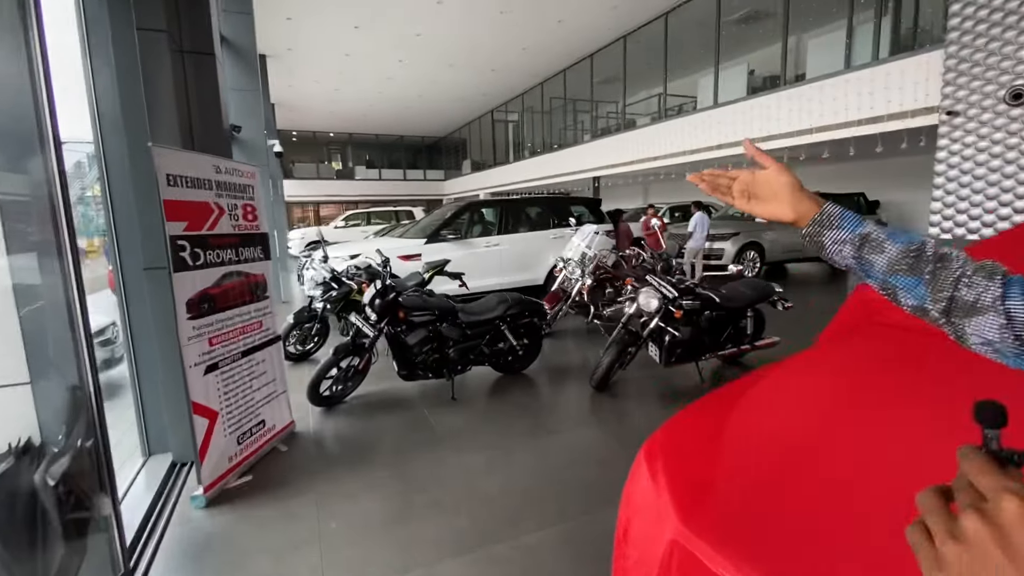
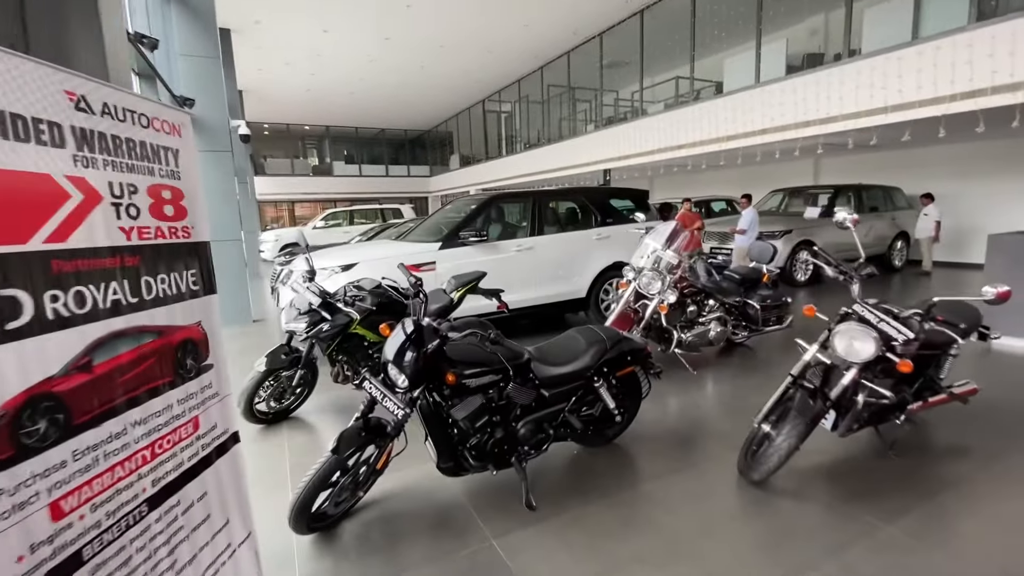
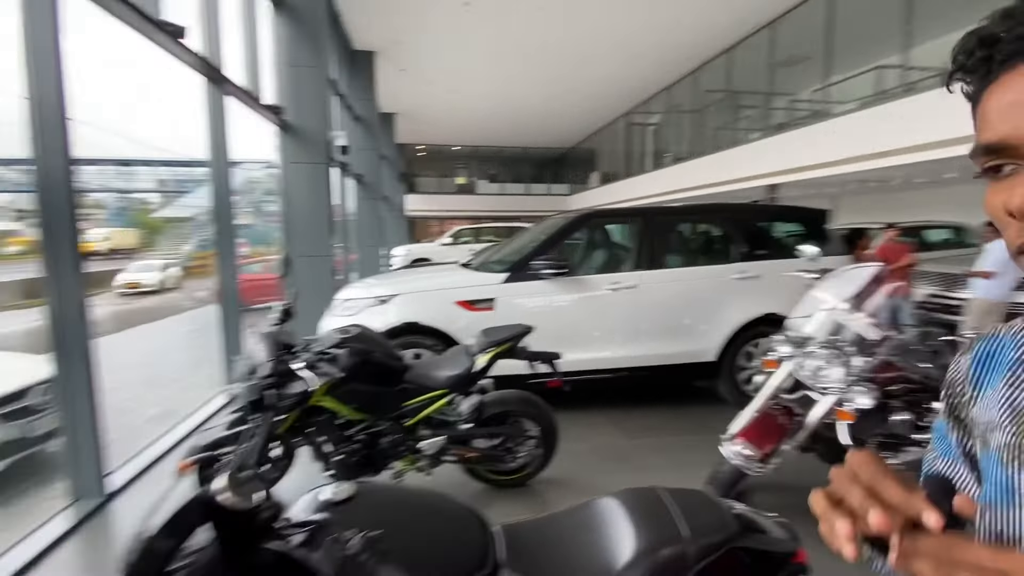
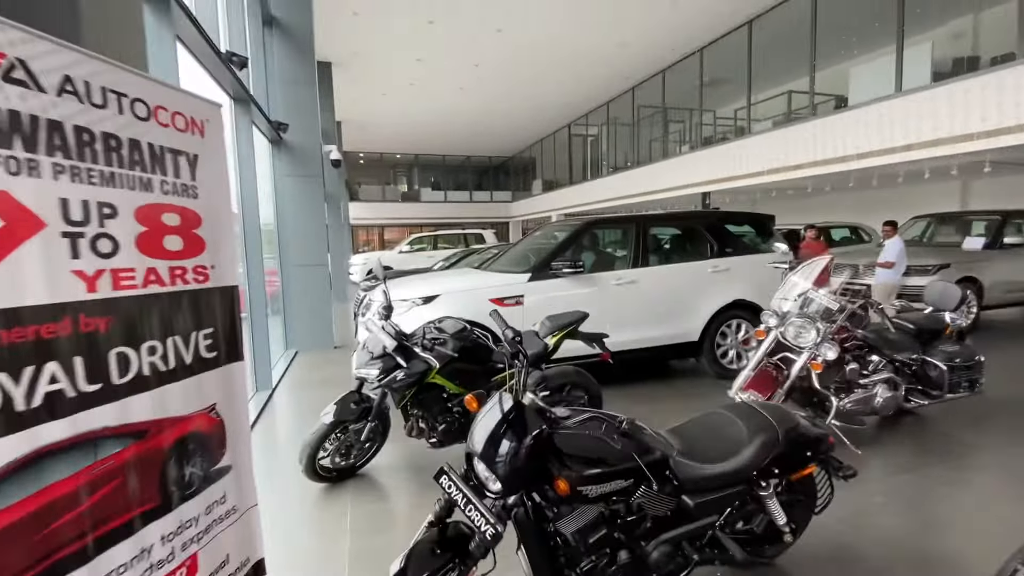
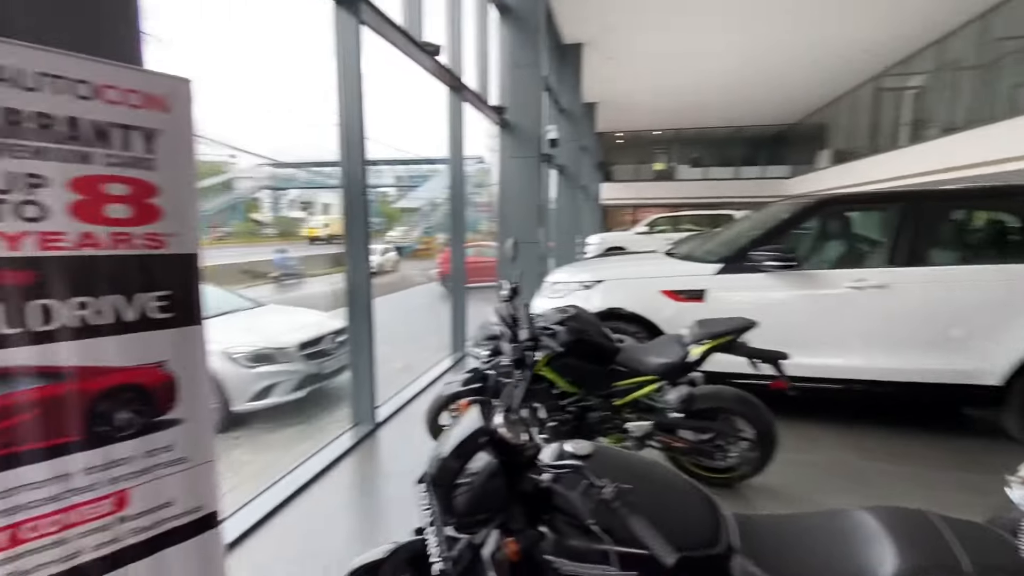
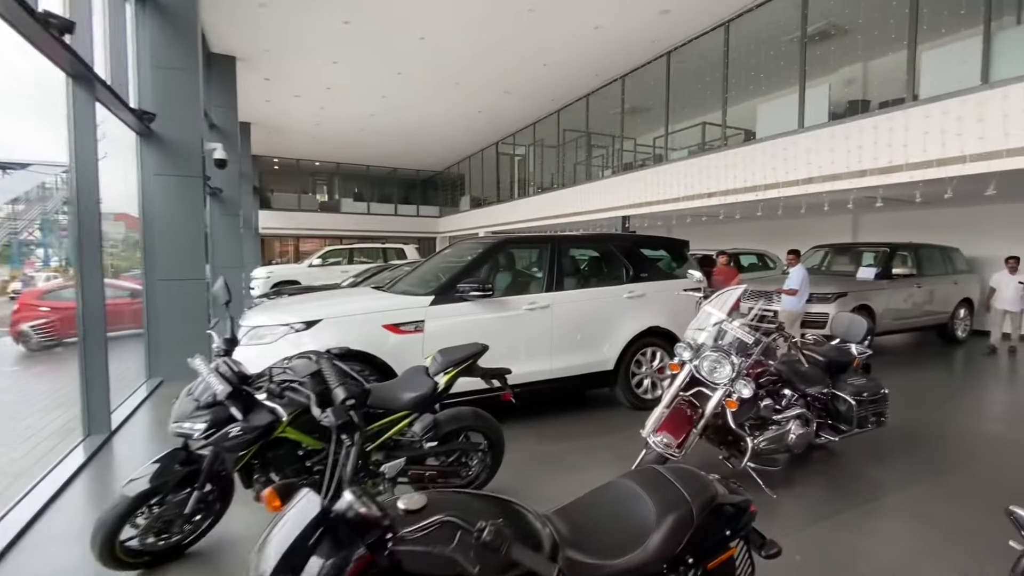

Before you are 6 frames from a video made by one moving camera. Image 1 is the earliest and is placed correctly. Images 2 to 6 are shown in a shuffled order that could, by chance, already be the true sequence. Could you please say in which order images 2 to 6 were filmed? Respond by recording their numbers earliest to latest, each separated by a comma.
2, 4, 6, 3, 5
